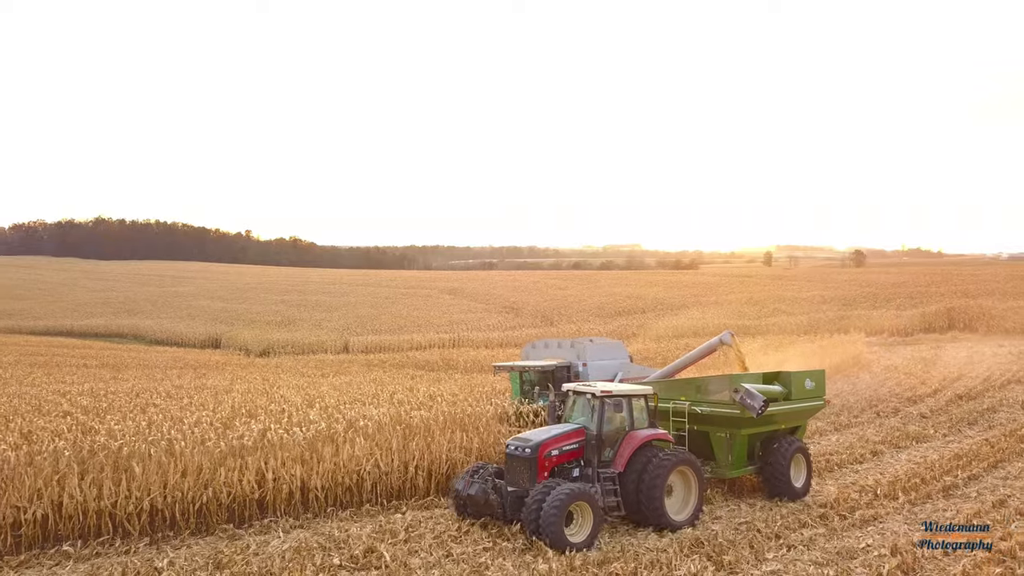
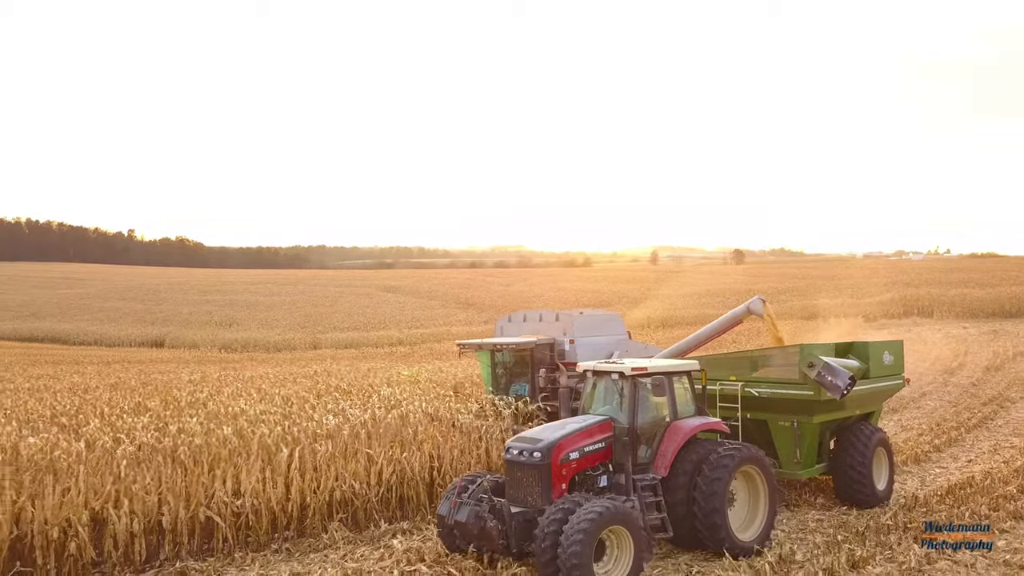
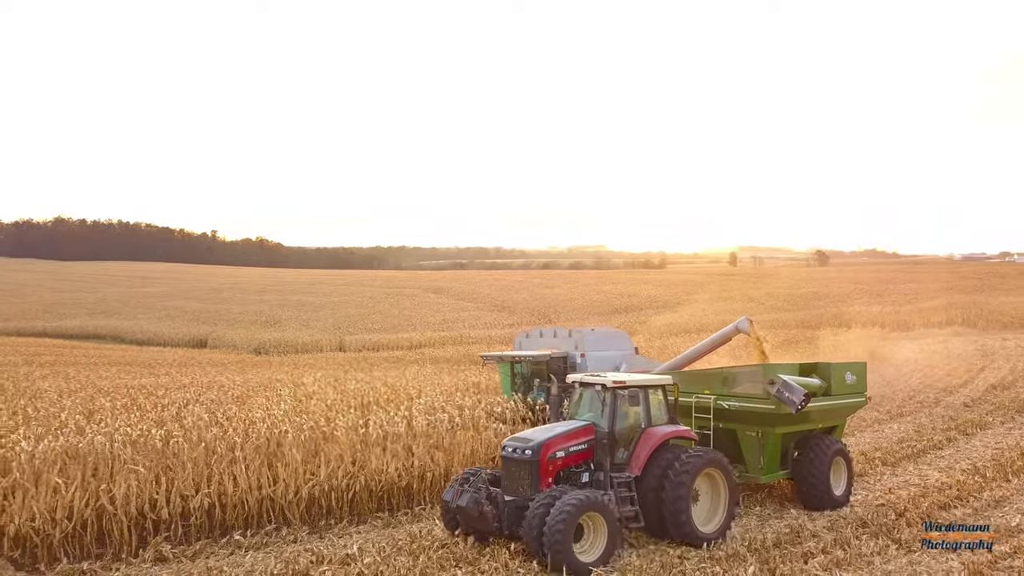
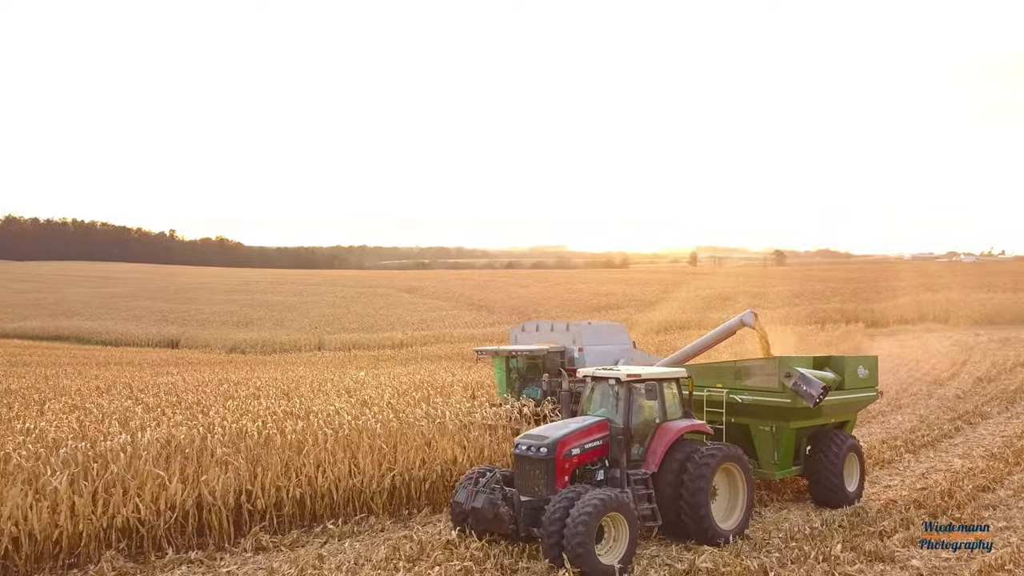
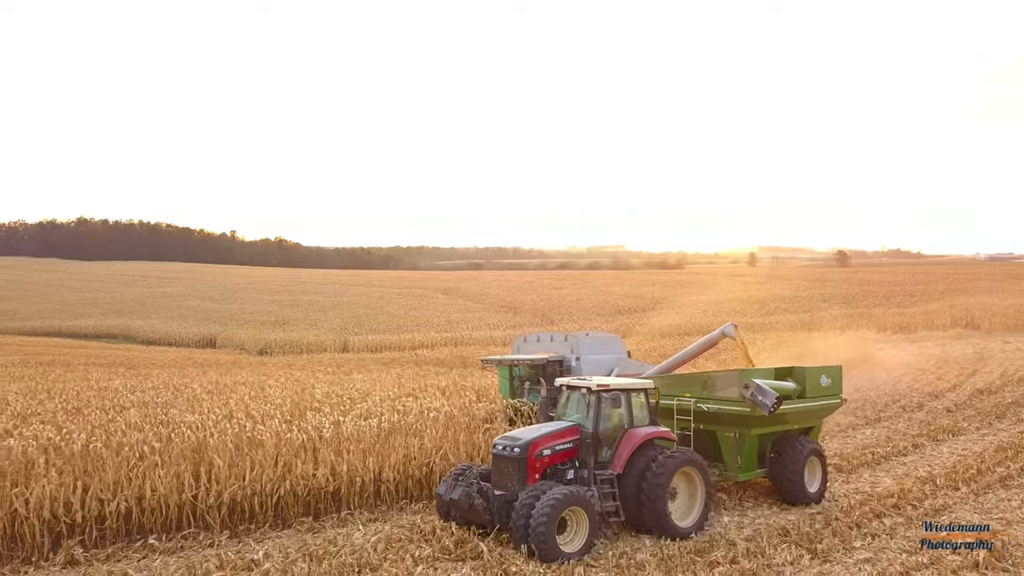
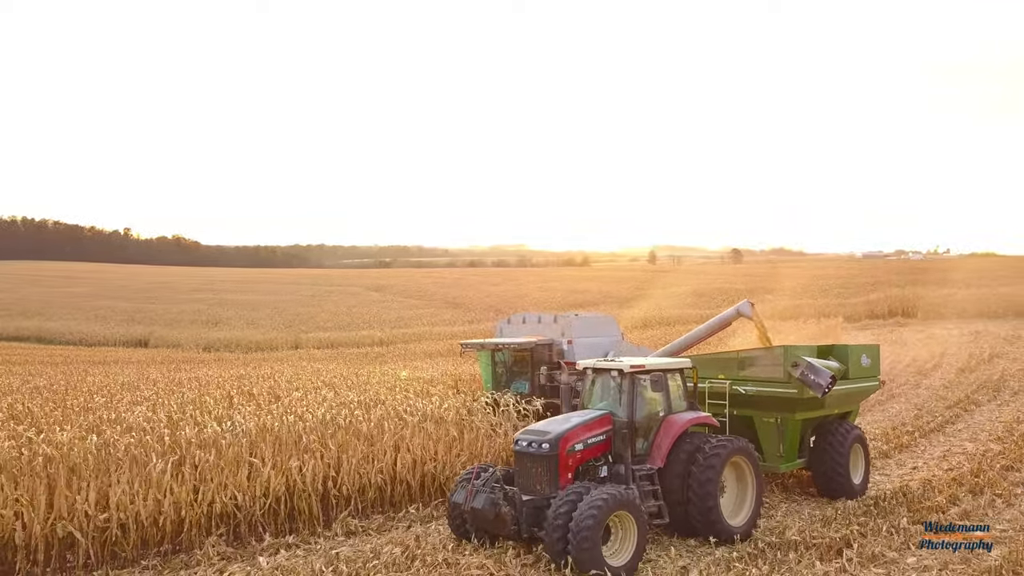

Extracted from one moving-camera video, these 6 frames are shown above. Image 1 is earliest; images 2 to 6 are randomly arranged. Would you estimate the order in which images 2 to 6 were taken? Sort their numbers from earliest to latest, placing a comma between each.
5, 3, 4, 6, 2
